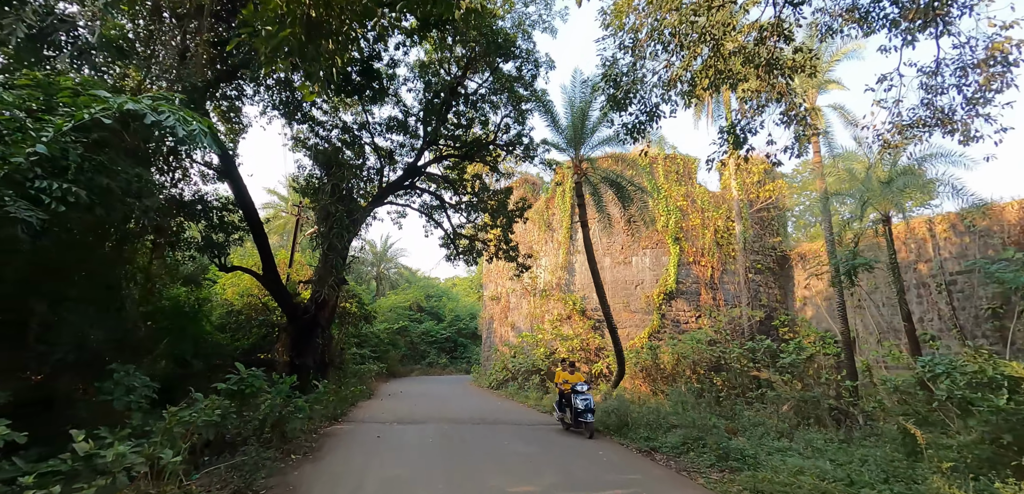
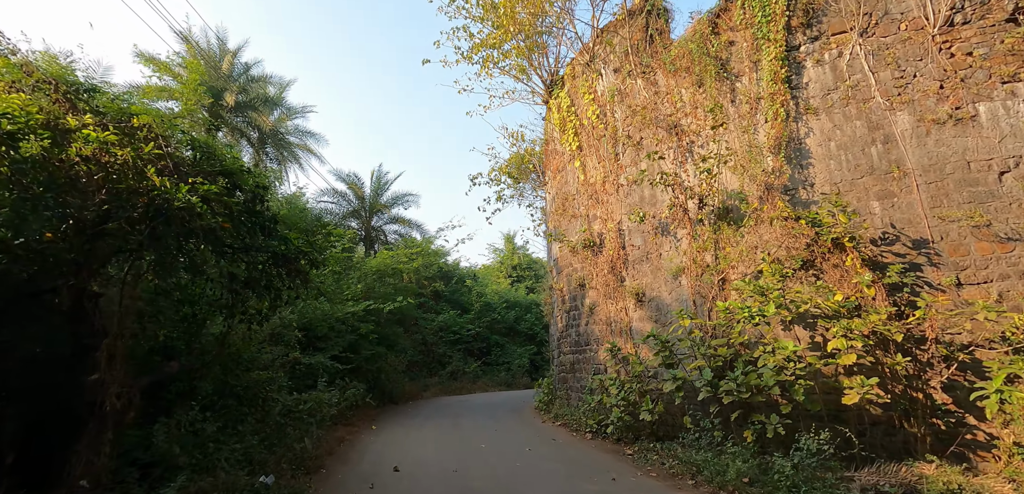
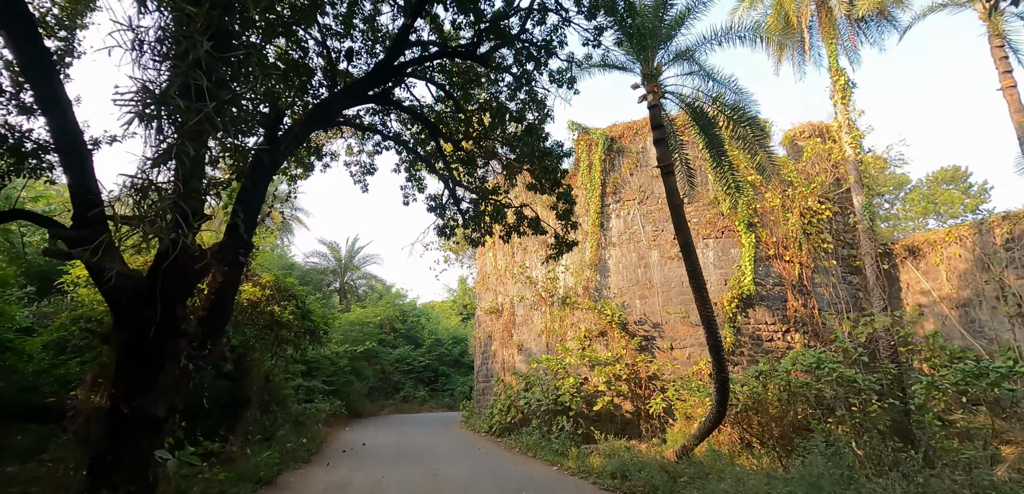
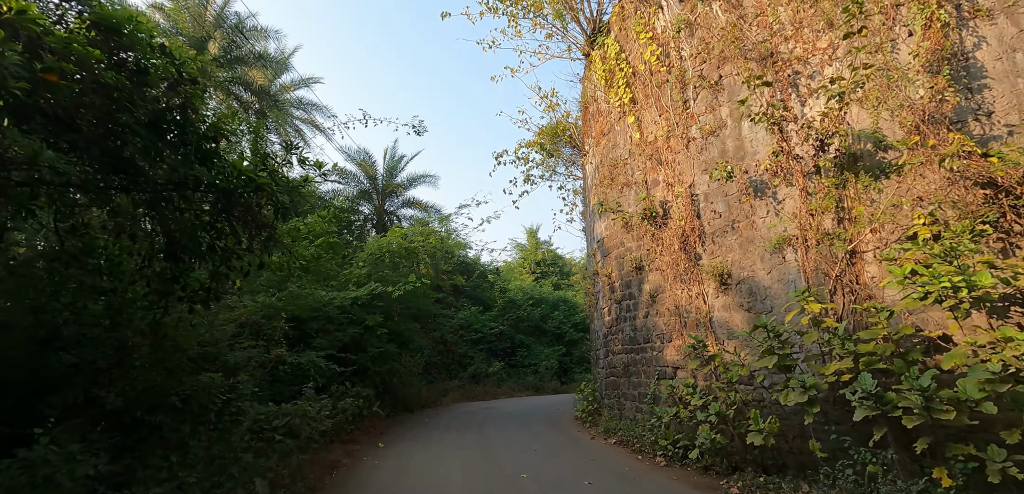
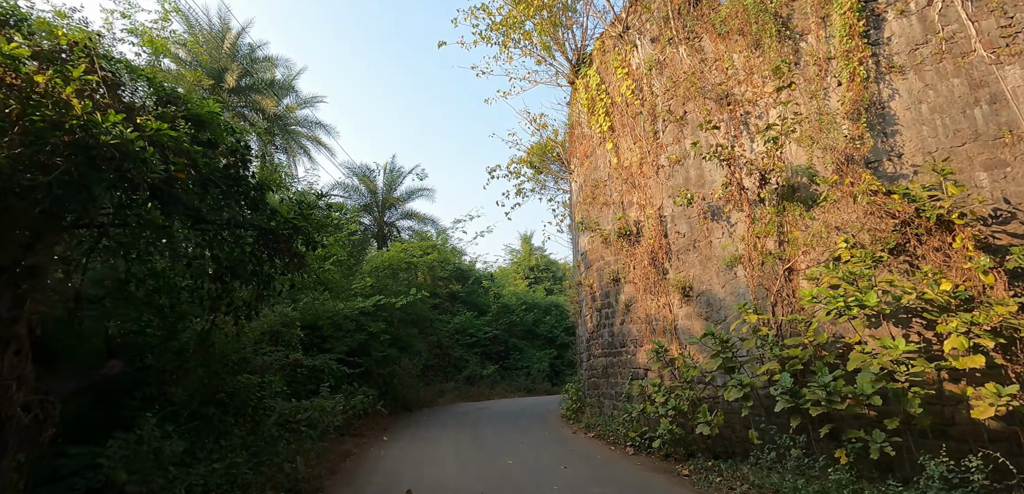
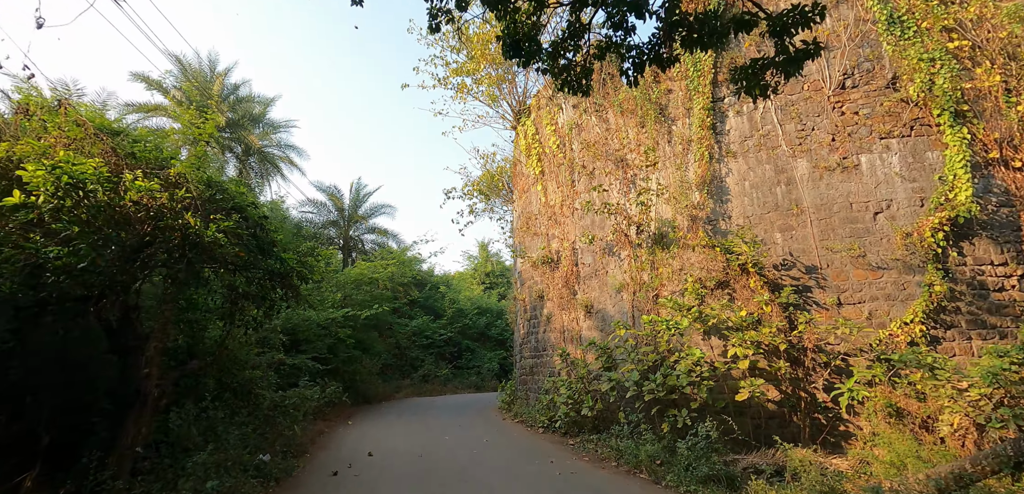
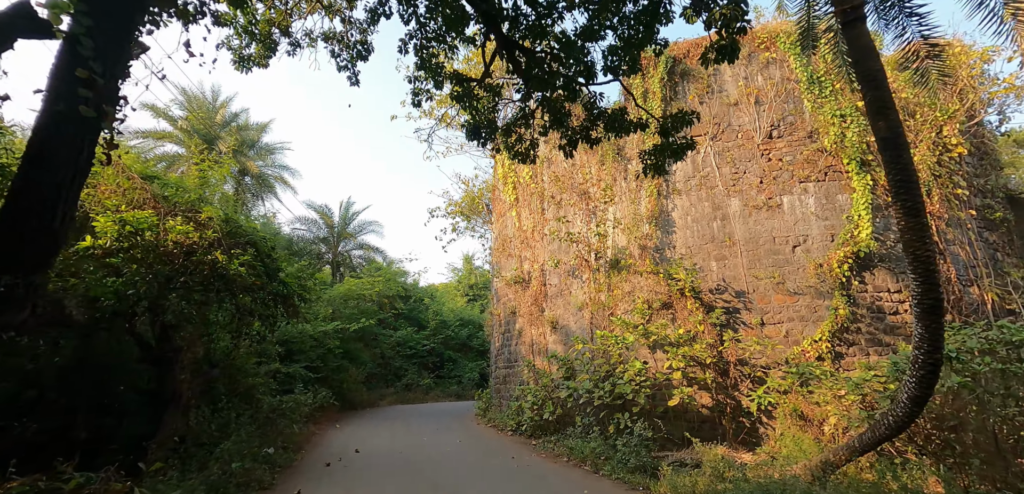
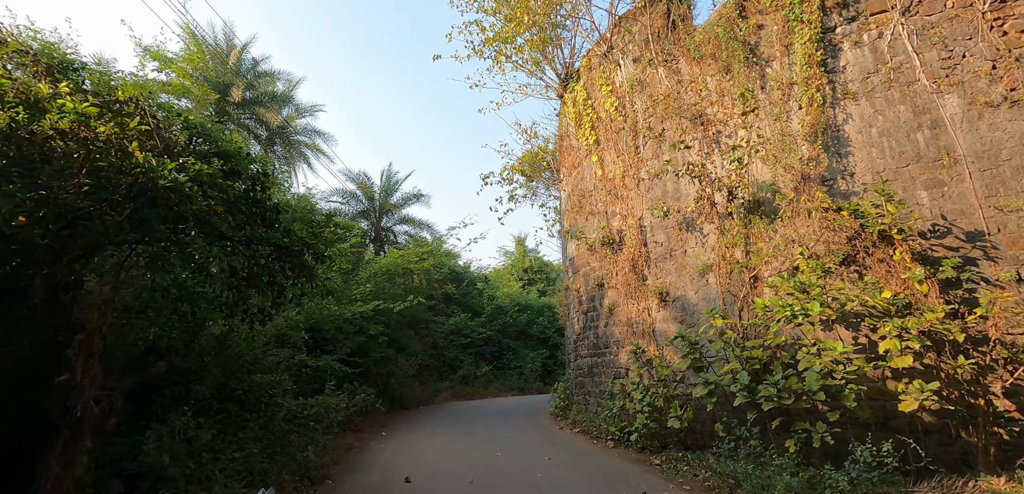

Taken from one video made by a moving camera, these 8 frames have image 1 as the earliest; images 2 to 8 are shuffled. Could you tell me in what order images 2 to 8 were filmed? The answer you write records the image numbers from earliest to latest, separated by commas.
3, 7, 6, 2, 8, 5, 4
